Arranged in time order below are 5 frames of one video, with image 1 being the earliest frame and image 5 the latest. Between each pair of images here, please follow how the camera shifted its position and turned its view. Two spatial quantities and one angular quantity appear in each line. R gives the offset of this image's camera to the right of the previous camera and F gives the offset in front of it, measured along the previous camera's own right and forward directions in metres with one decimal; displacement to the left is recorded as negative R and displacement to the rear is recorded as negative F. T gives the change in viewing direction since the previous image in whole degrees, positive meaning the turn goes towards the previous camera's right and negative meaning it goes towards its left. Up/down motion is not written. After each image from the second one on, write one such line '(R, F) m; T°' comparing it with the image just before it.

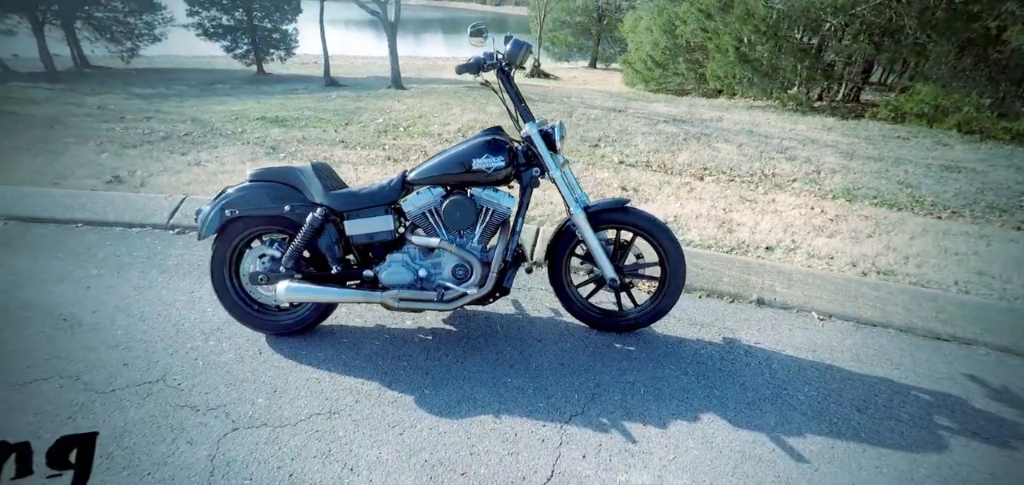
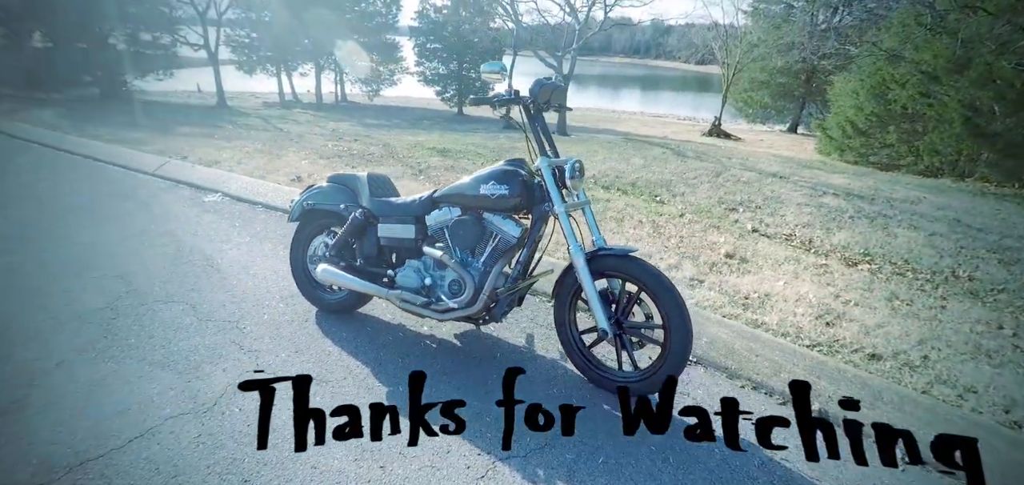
(+1.1, +0.1) m; -23°
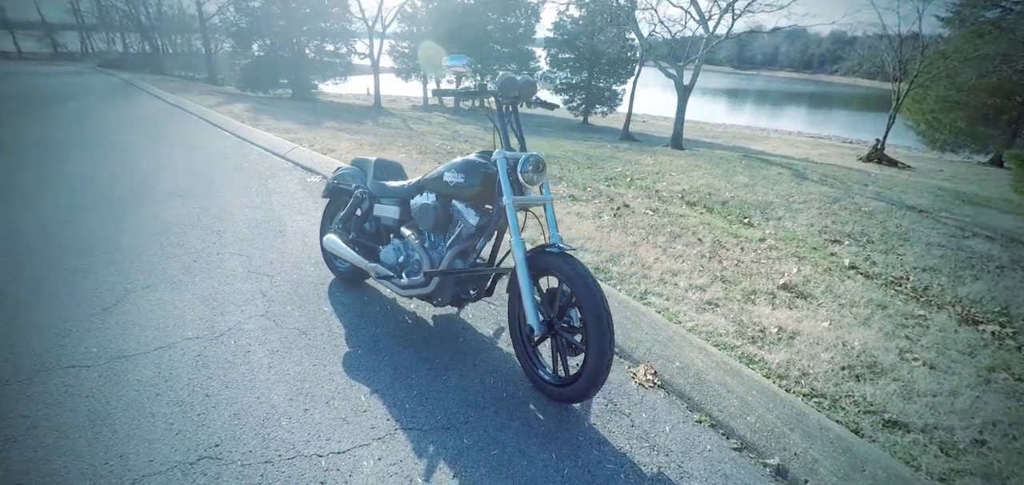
(+1.1, +0.2) m; -18°
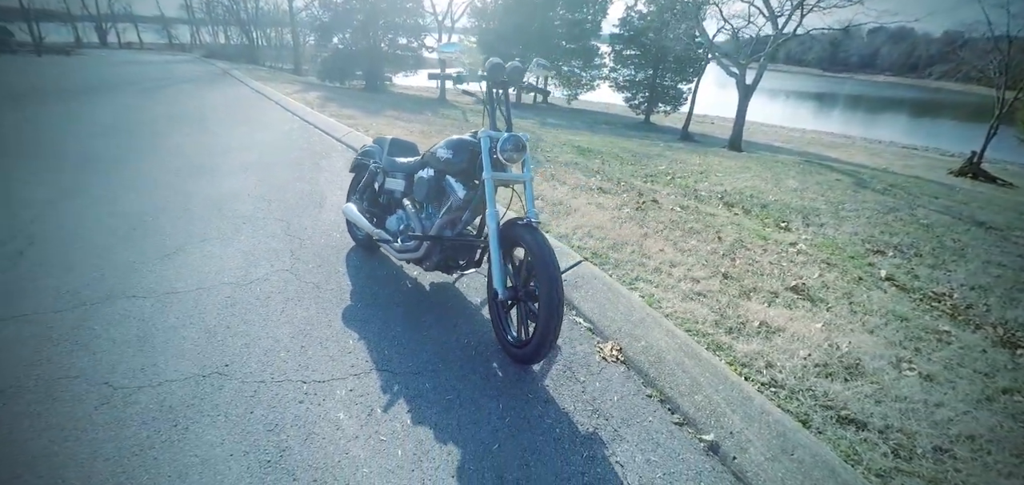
(+0.5, -0.1) m; -8°
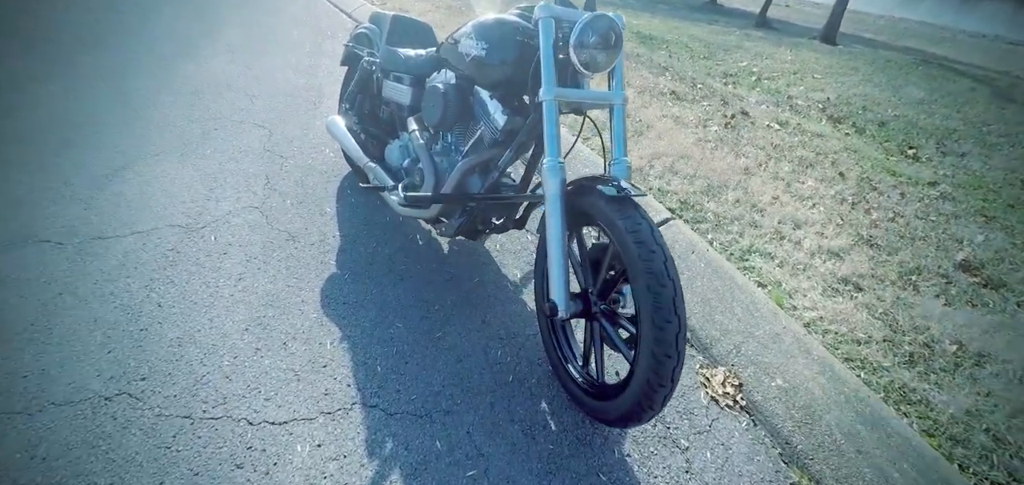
(-0.2, +1.2) m; -2°
